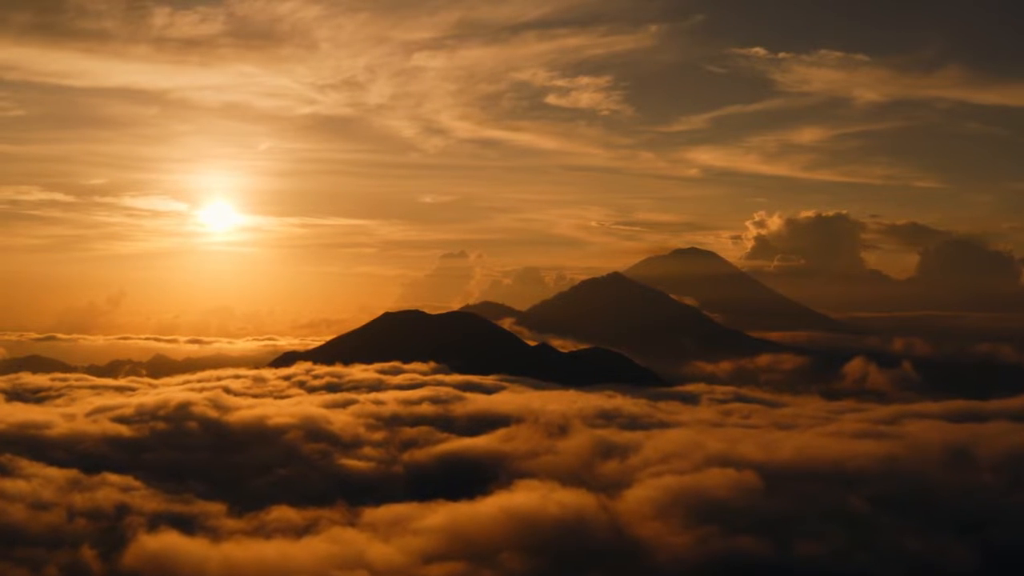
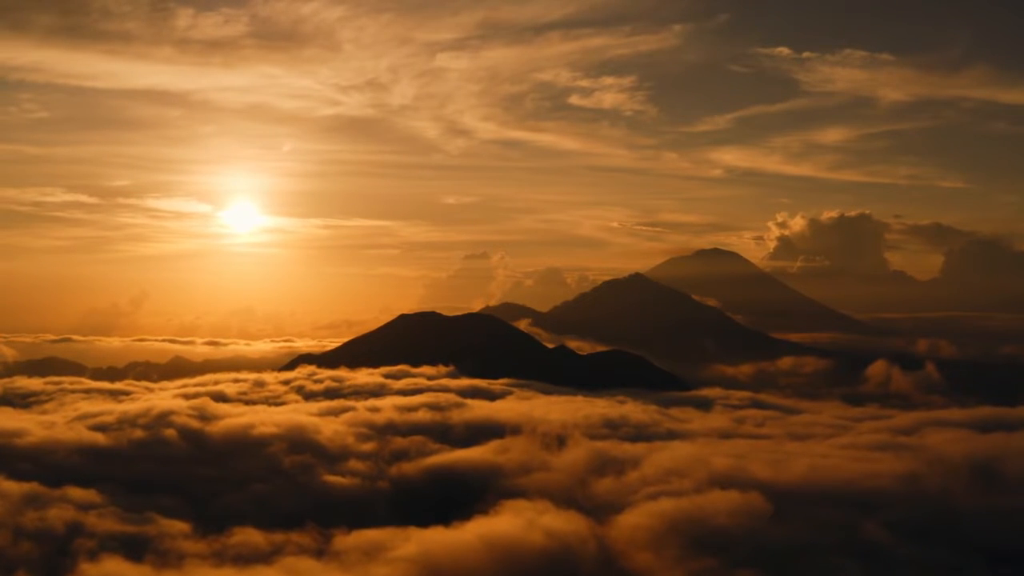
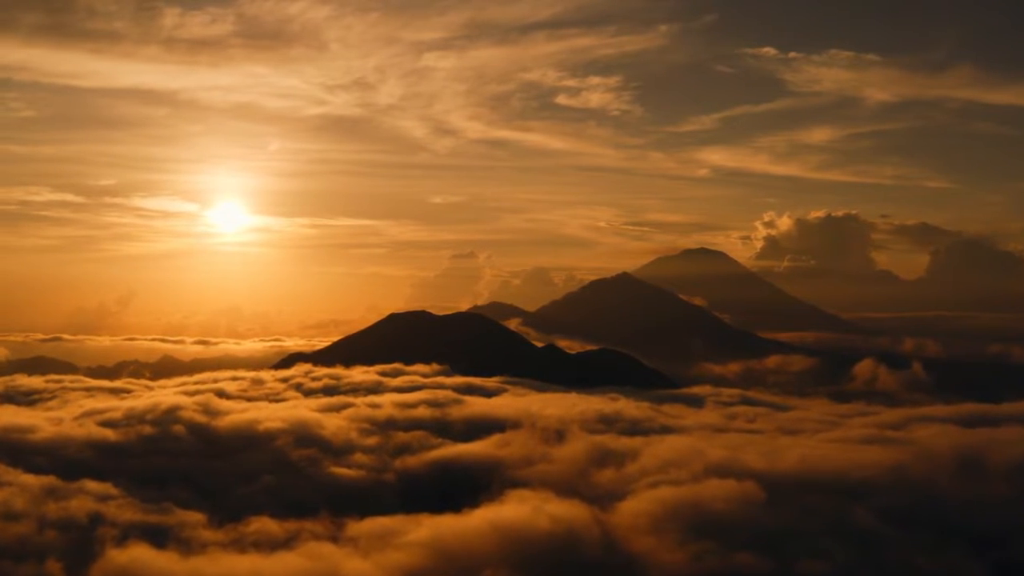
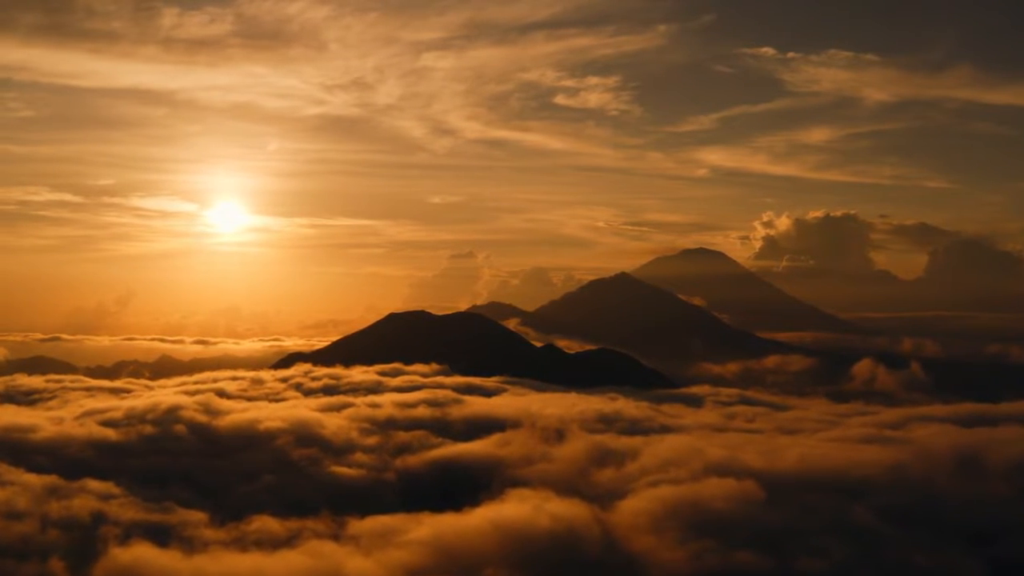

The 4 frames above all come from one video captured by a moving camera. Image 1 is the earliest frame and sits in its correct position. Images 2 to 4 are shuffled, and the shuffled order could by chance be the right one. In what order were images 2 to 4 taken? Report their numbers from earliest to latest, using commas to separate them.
4, 3, 2
